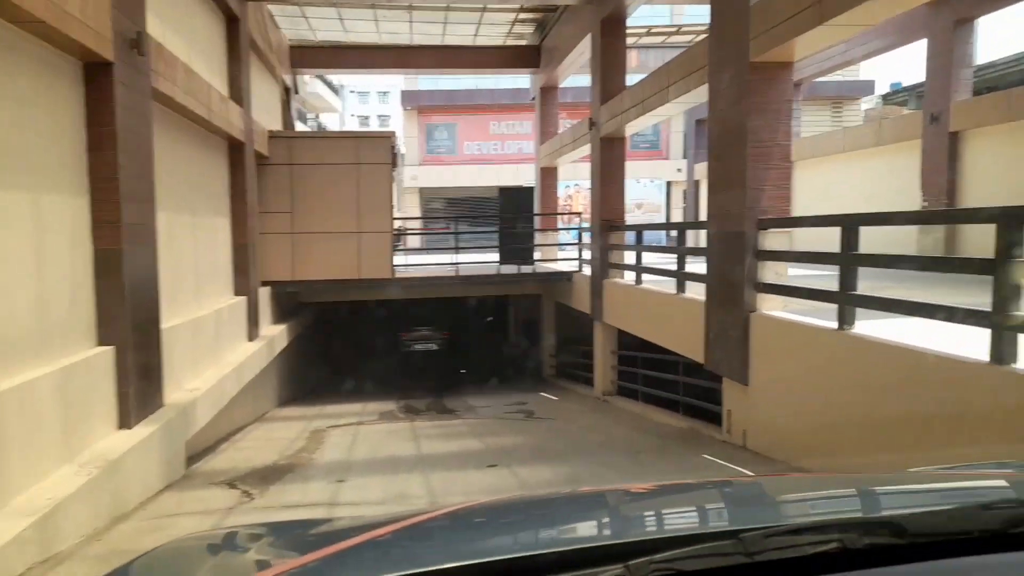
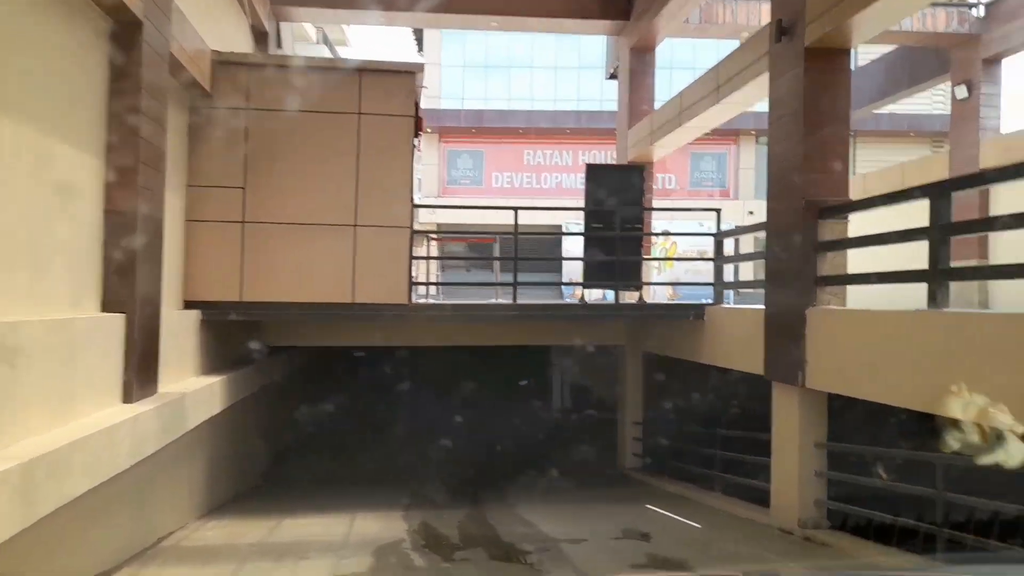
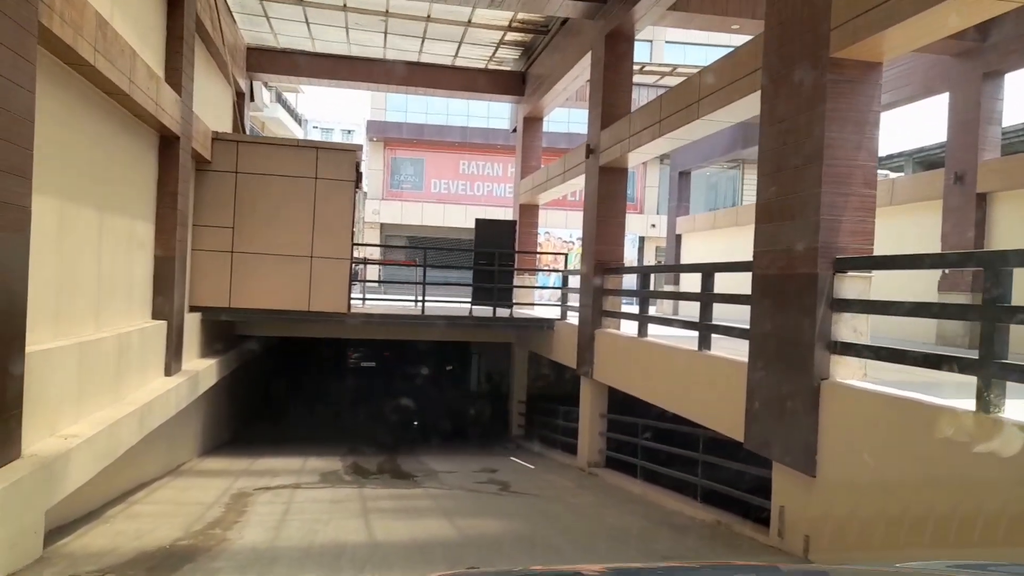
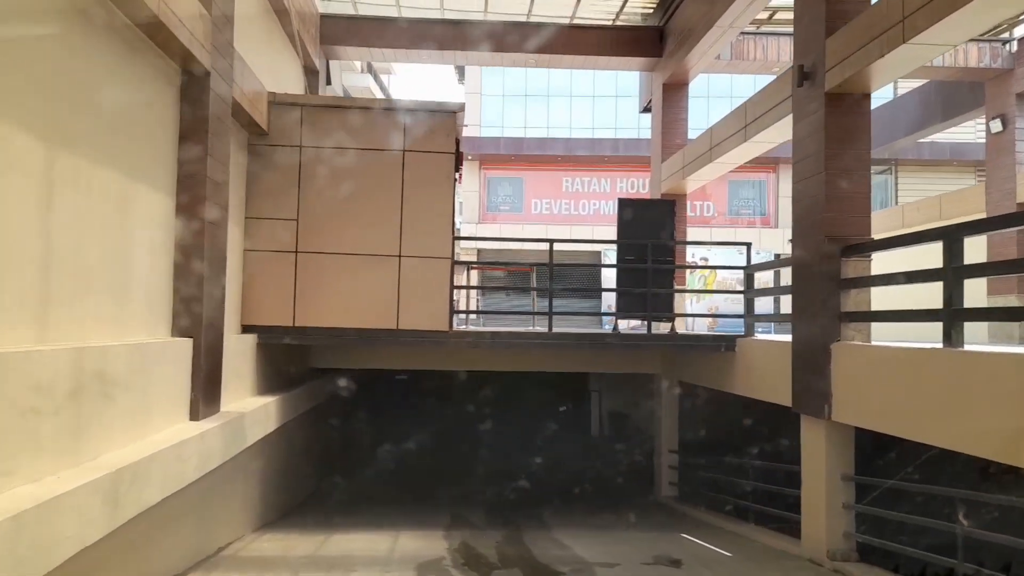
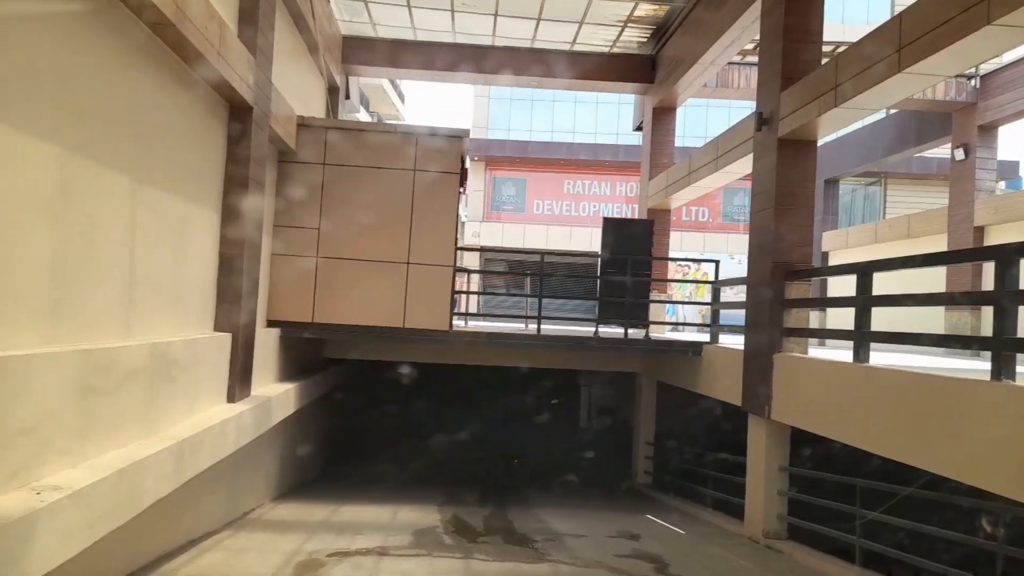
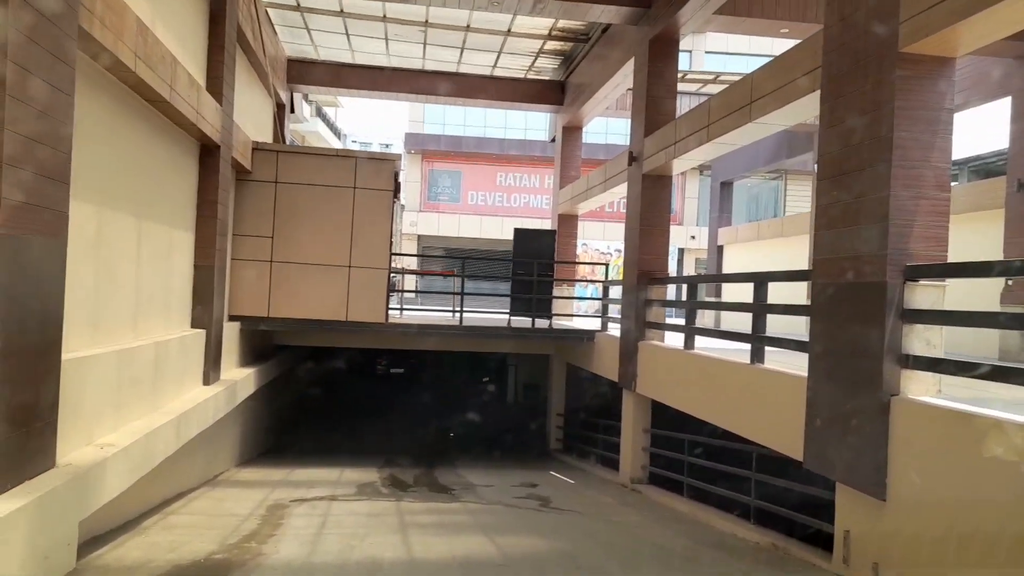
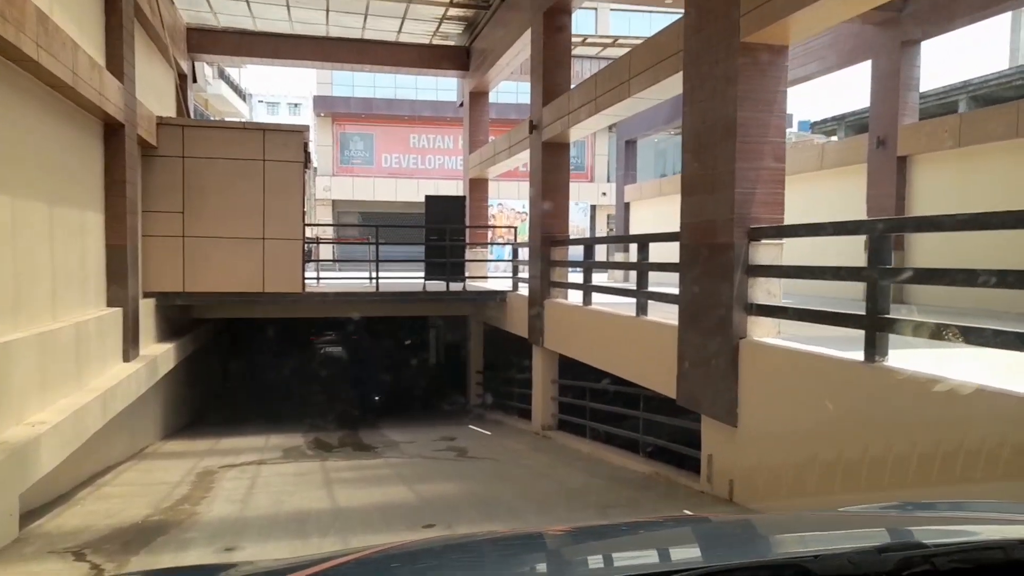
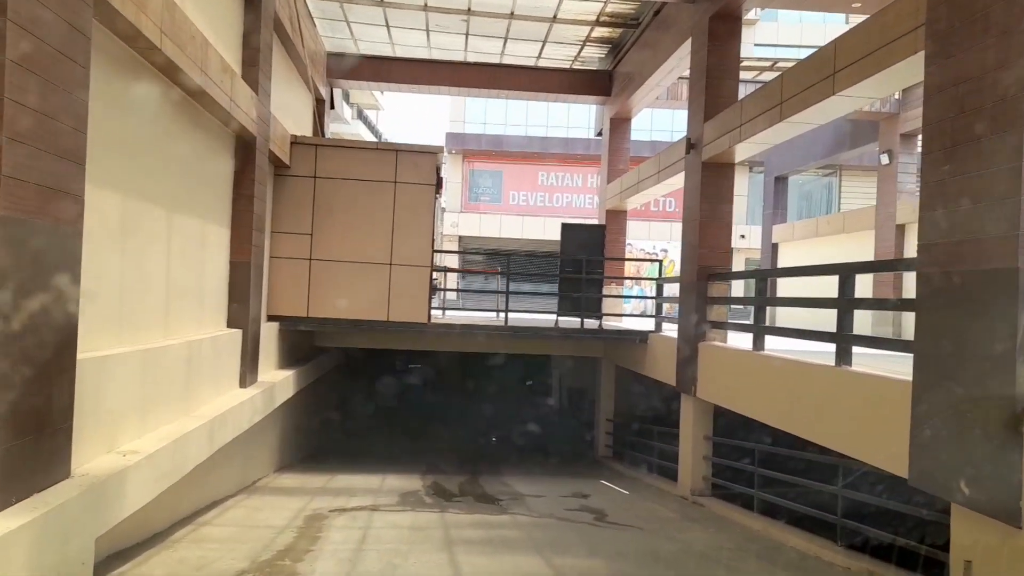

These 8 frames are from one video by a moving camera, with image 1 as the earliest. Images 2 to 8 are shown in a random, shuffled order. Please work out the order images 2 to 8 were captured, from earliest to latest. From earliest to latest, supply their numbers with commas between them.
7, 3, 6, 8, 5, 4, 2
